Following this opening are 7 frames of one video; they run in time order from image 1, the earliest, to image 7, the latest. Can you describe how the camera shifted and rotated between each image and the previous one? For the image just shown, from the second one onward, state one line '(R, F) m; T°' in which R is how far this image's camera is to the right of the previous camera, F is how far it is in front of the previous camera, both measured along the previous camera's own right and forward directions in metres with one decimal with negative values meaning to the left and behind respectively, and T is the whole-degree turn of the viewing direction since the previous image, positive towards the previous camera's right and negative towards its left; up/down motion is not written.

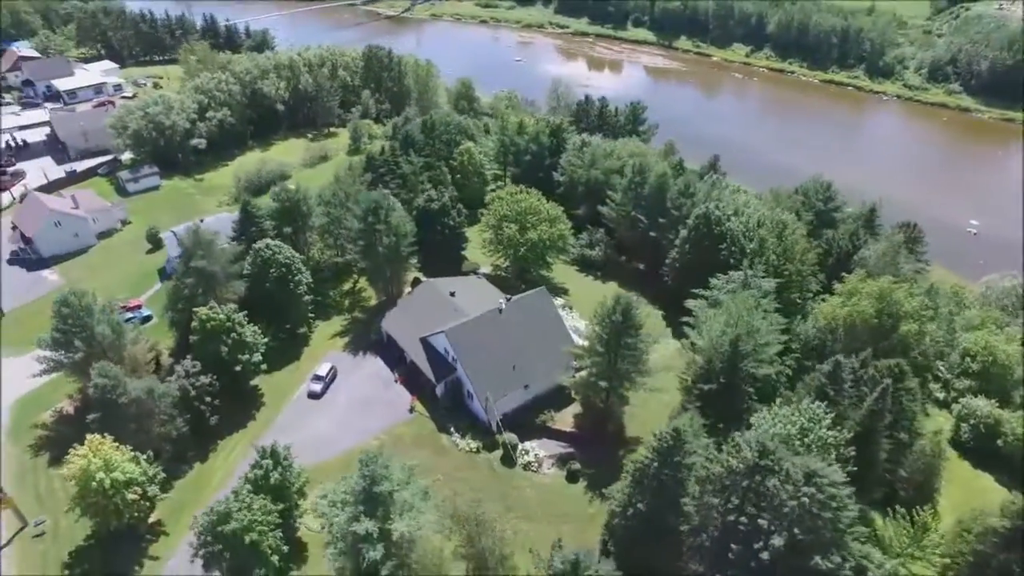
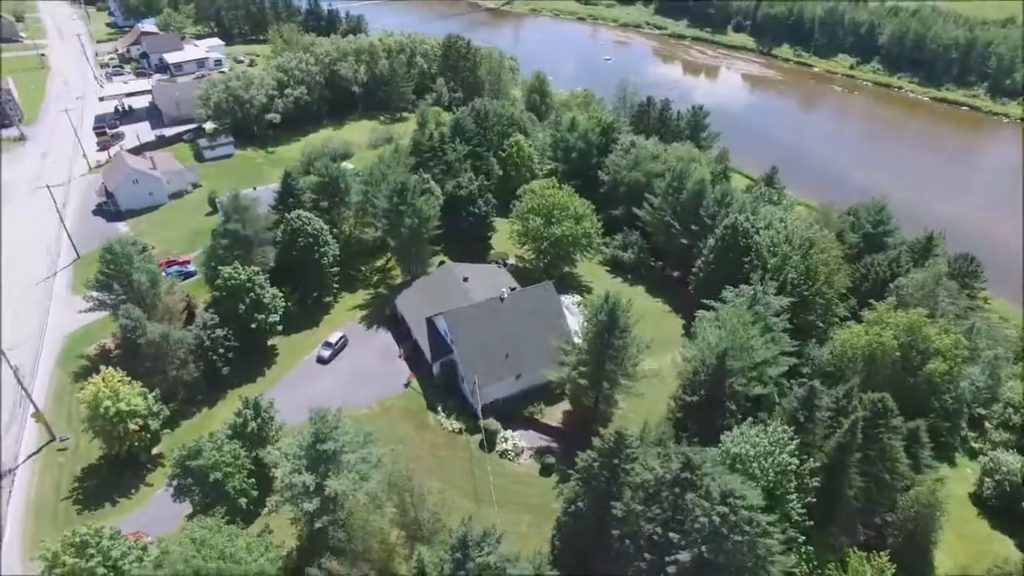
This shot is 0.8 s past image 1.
(+6.2, -0.2) m; -8°
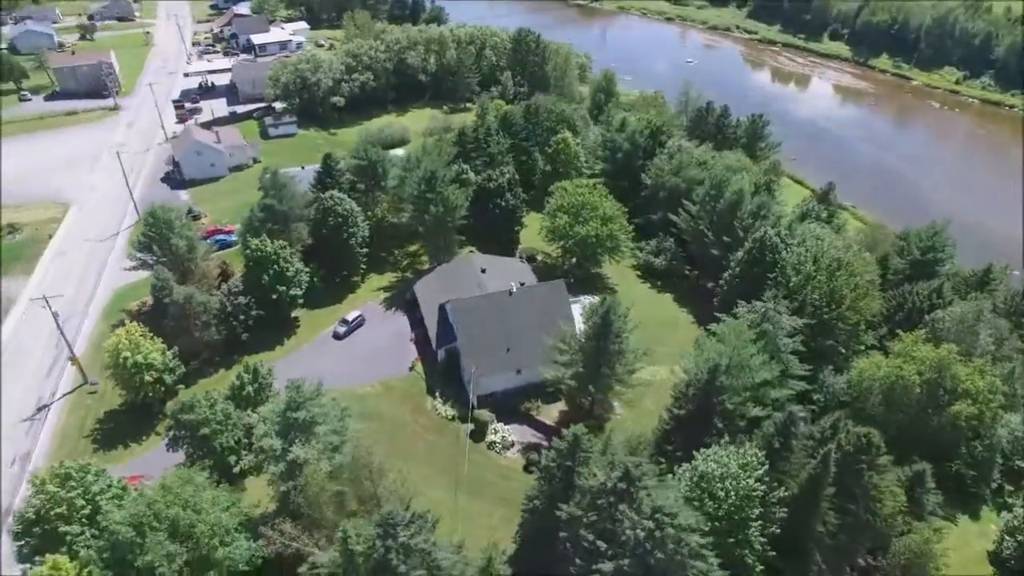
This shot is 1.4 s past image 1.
(+4.9, +0.1) m; -7°
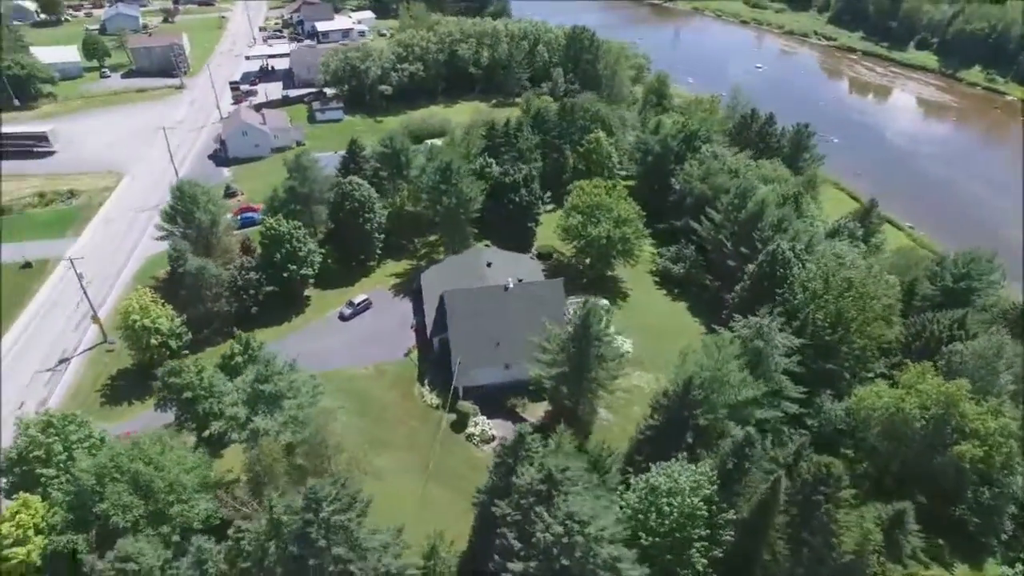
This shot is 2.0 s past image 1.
(+5.0, +0.2) m; -6°
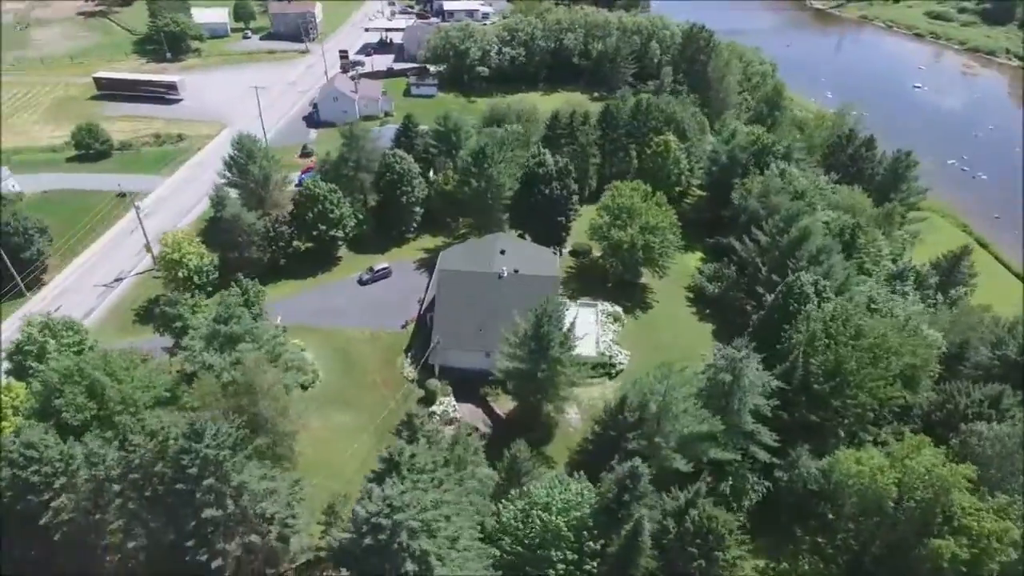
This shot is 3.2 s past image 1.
(+10.0, +1.4) m; -12°
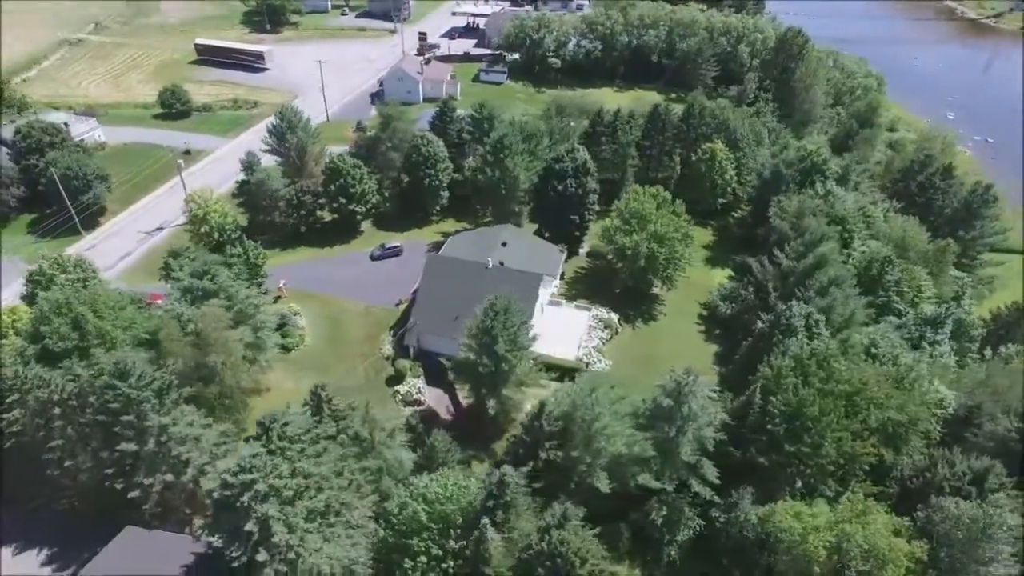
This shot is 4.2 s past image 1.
(+8.7, +1.1) m; -10°
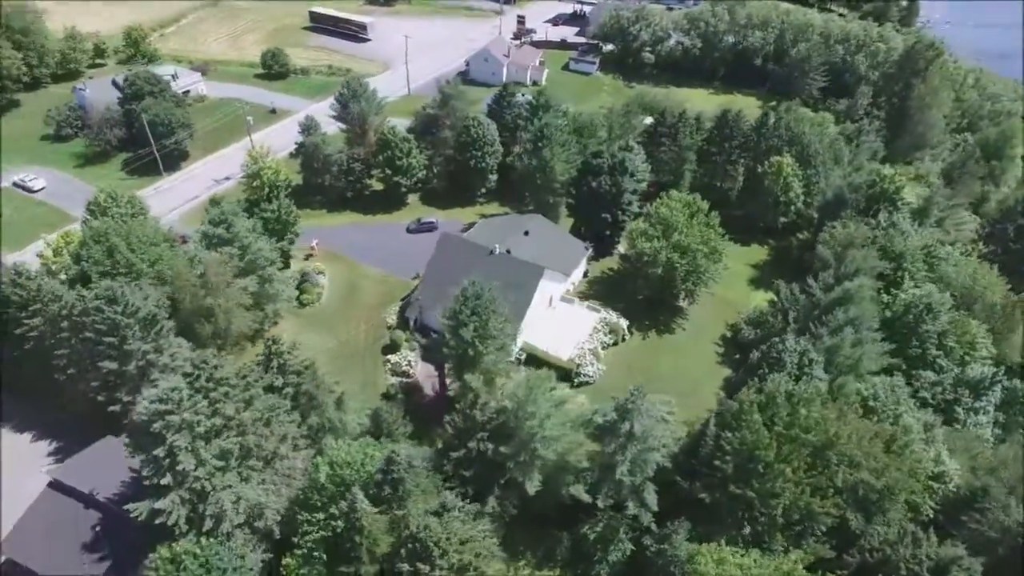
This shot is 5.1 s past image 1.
(+8.1, +1.0) m; -11°
